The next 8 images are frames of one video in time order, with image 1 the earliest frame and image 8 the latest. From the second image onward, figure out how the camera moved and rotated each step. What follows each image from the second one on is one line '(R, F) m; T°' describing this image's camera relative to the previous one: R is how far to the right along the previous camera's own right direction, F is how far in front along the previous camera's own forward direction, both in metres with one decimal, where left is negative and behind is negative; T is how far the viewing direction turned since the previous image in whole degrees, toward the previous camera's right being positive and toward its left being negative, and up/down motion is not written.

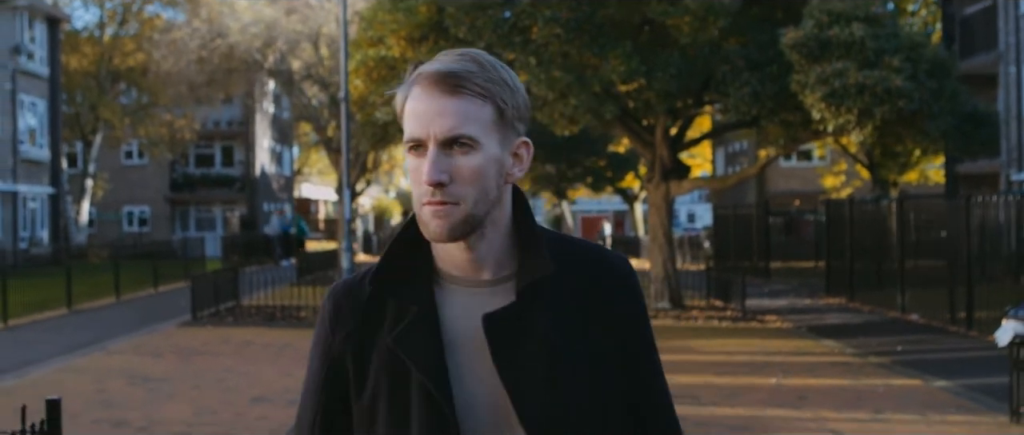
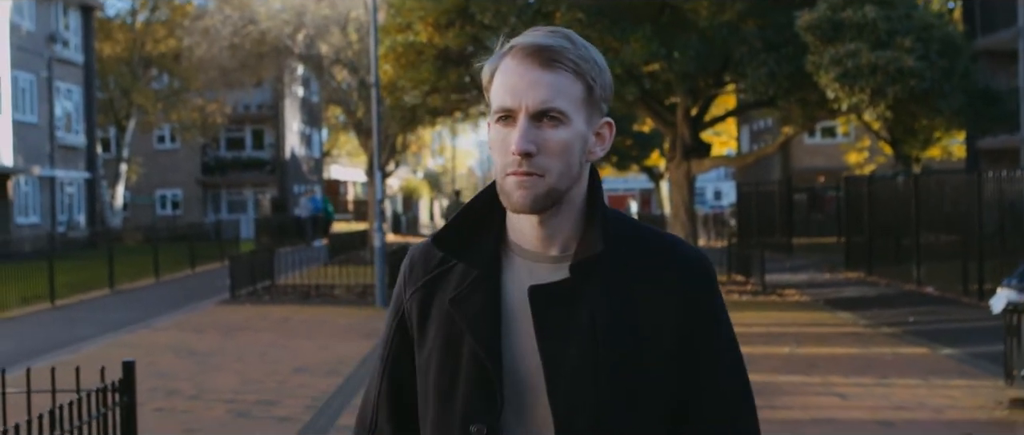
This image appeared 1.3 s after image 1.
(0.0, -0.7) m; -1°
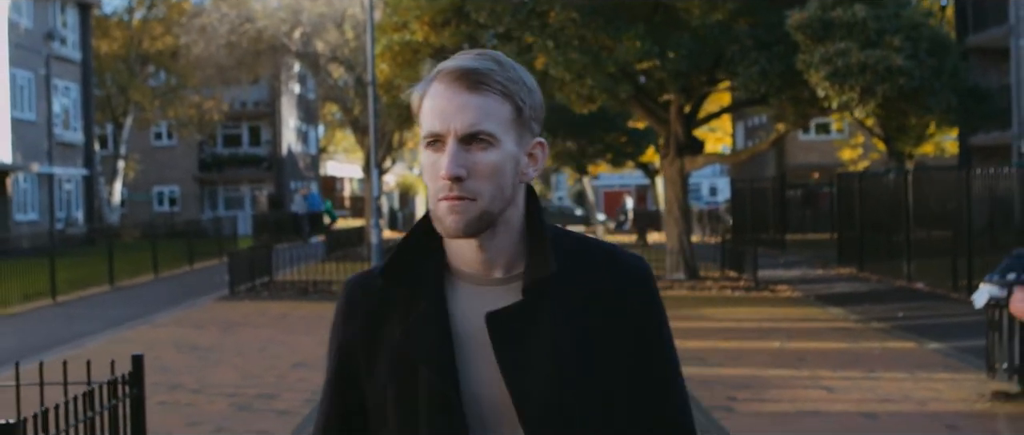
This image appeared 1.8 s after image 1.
(0.0, -0.3) m; 0°
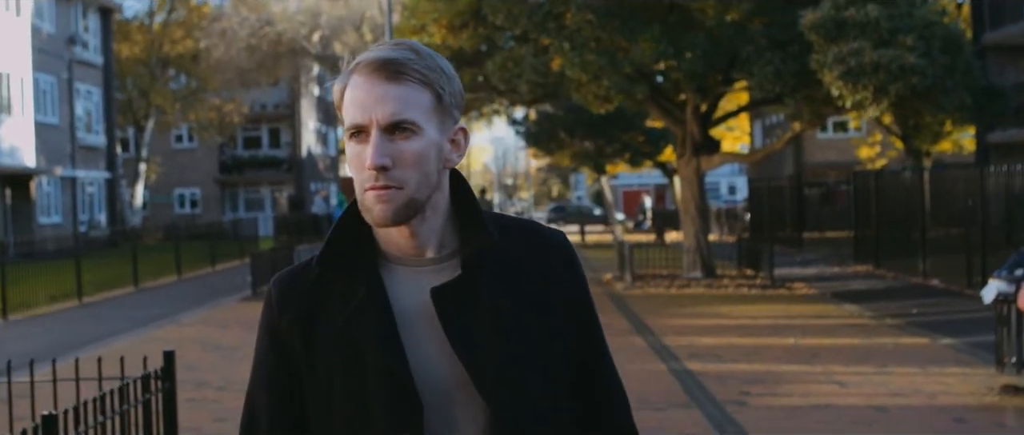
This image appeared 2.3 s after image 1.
(0.0, -0.2) m; -1°
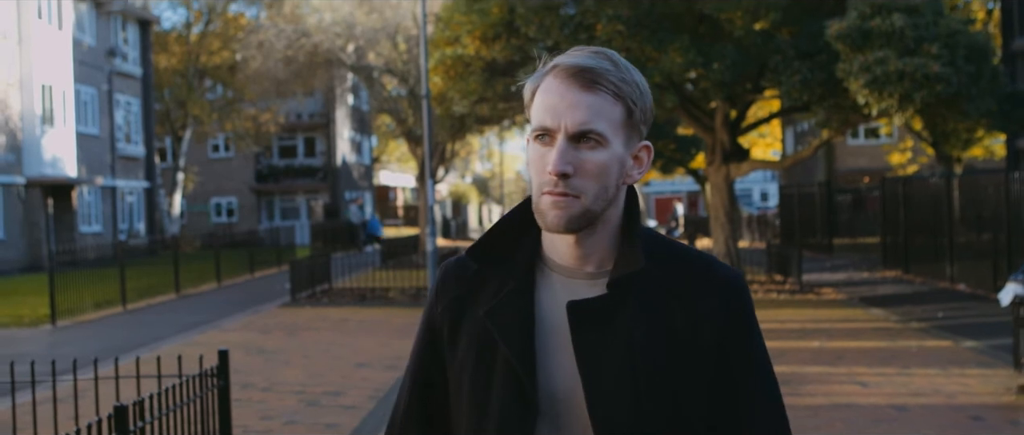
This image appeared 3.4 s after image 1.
(0.0, -0.4) m; -1°
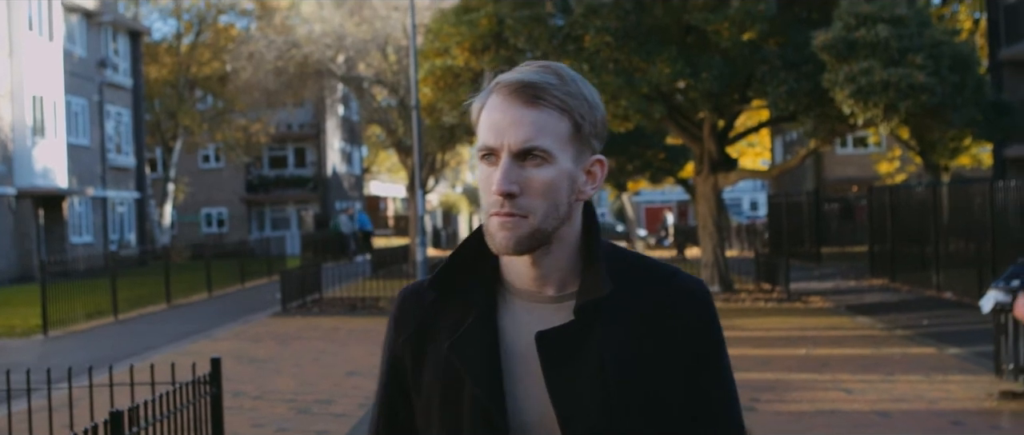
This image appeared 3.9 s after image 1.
(0.0, -0.1) m; 0°
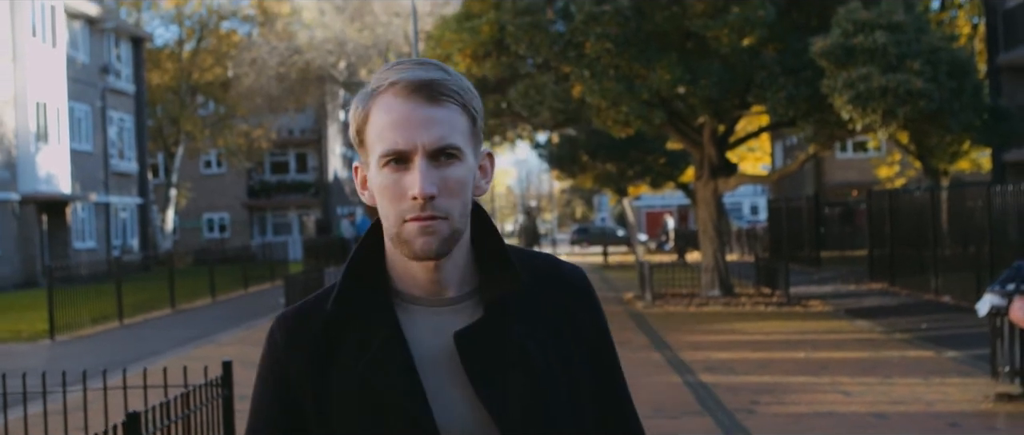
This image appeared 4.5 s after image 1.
(0.0, -0.2) m; 0°
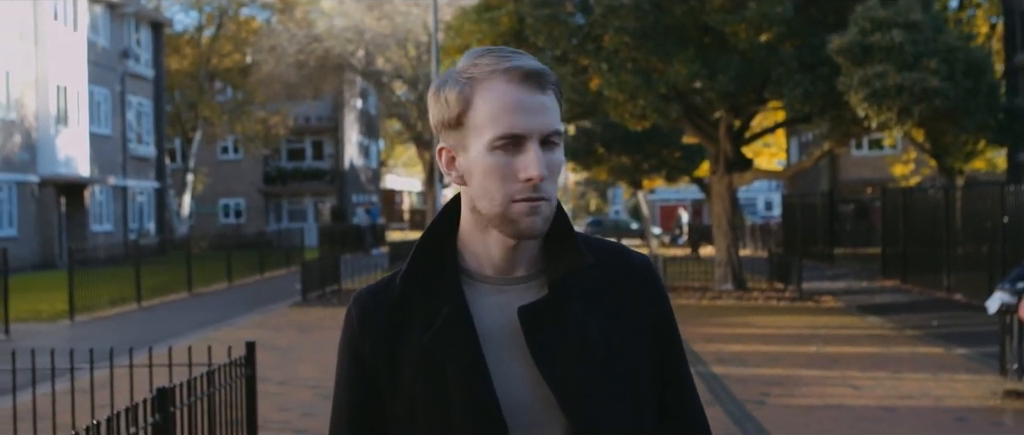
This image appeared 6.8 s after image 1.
(0.0, -0.2) m; -1°
